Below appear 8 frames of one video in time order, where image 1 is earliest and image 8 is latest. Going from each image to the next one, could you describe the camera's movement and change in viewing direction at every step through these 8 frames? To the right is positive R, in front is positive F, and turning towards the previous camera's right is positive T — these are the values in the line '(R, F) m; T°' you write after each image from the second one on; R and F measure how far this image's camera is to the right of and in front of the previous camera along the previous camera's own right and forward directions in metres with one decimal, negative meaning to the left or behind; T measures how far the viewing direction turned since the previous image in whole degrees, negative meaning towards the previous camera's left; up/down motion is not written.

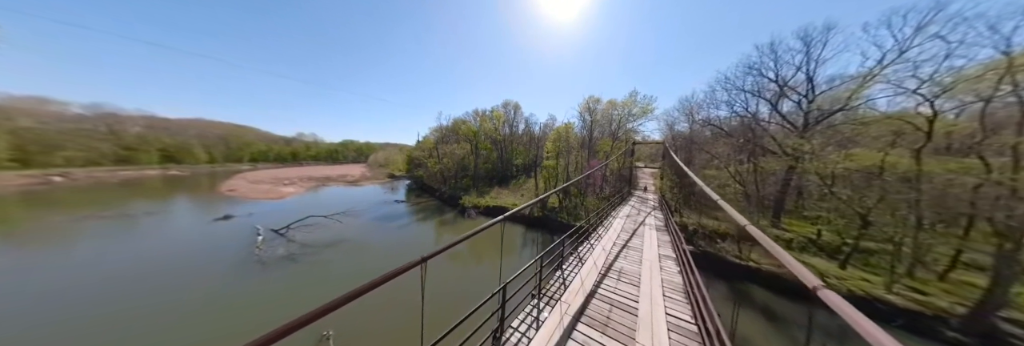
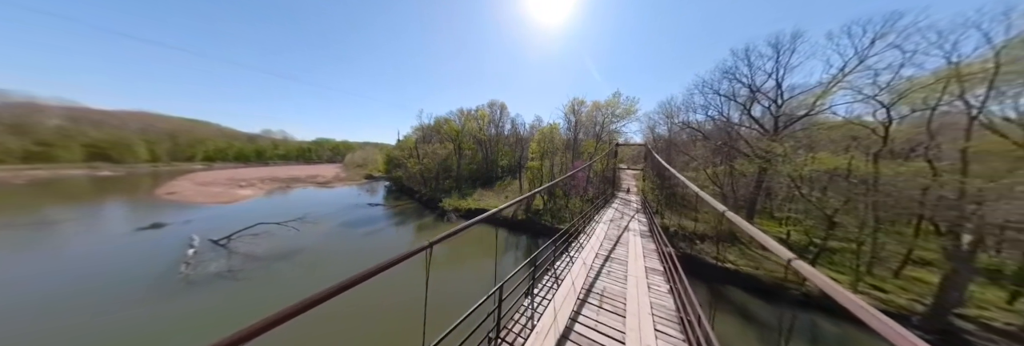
(+0.4, +0.7) m; +4°
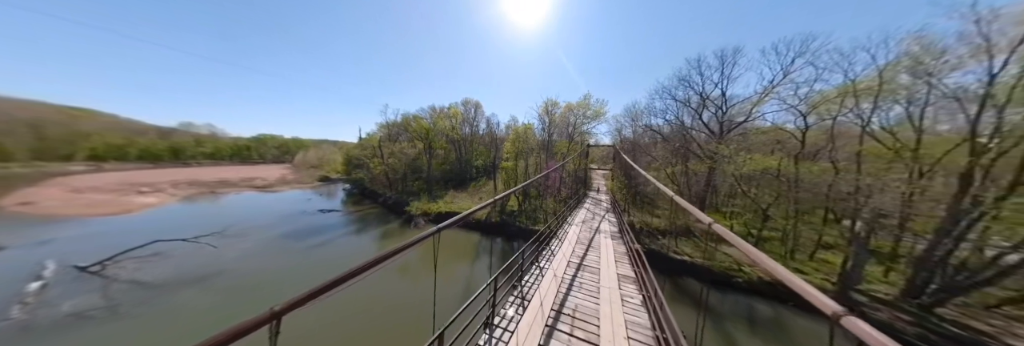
(+0.3, +0.5) m; +7°
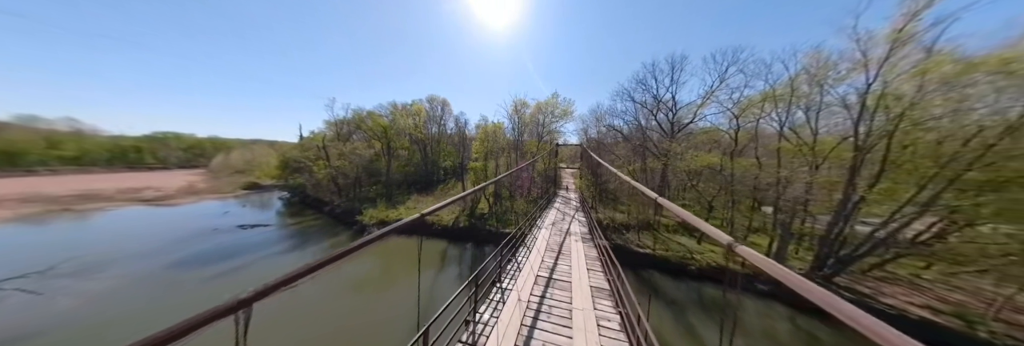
(+0.3, +0.7) m; +8°
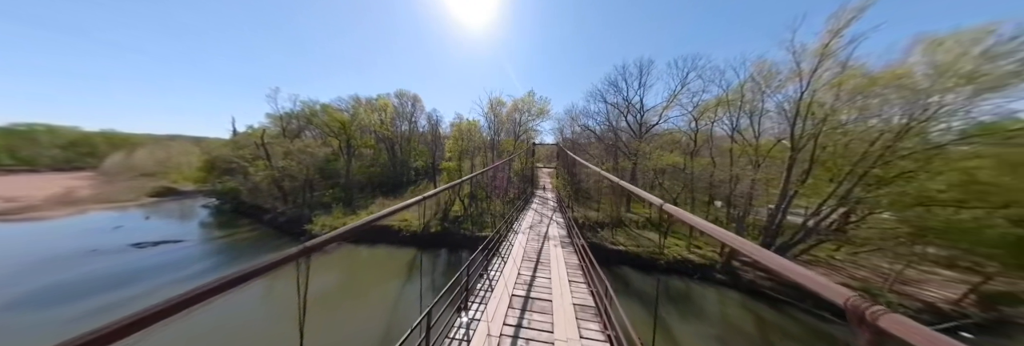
(+0.1, +0.6) m; +7°
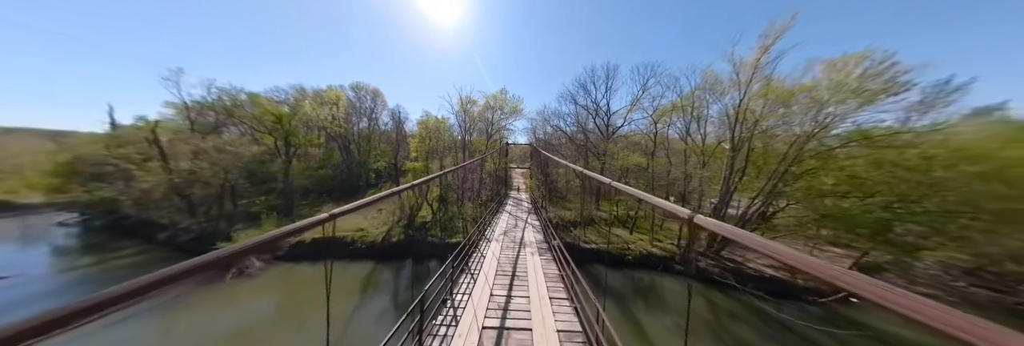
(+0.1, +0.6) m; +8°
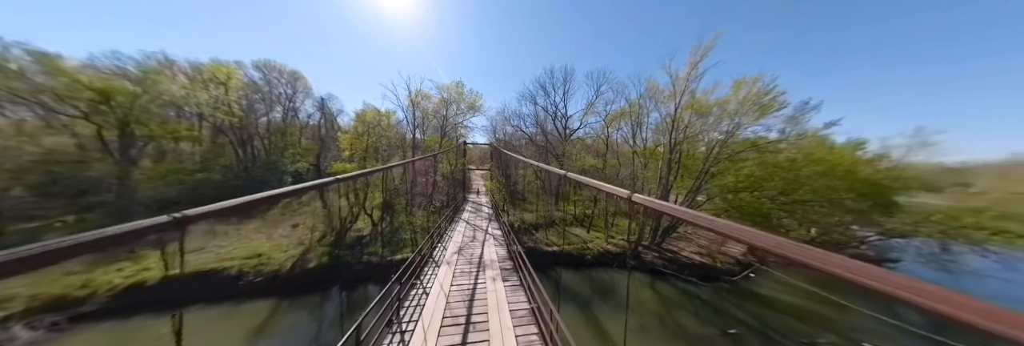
(+0.1, +1.0) m; +12°
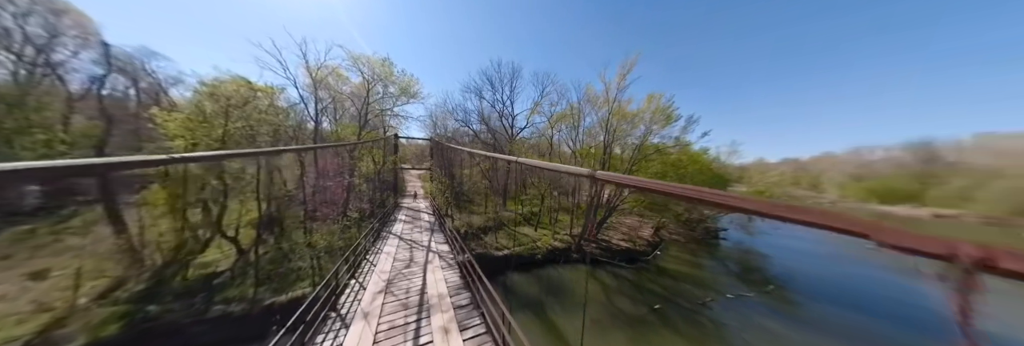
(-0.2, +1.0) m; +17°
